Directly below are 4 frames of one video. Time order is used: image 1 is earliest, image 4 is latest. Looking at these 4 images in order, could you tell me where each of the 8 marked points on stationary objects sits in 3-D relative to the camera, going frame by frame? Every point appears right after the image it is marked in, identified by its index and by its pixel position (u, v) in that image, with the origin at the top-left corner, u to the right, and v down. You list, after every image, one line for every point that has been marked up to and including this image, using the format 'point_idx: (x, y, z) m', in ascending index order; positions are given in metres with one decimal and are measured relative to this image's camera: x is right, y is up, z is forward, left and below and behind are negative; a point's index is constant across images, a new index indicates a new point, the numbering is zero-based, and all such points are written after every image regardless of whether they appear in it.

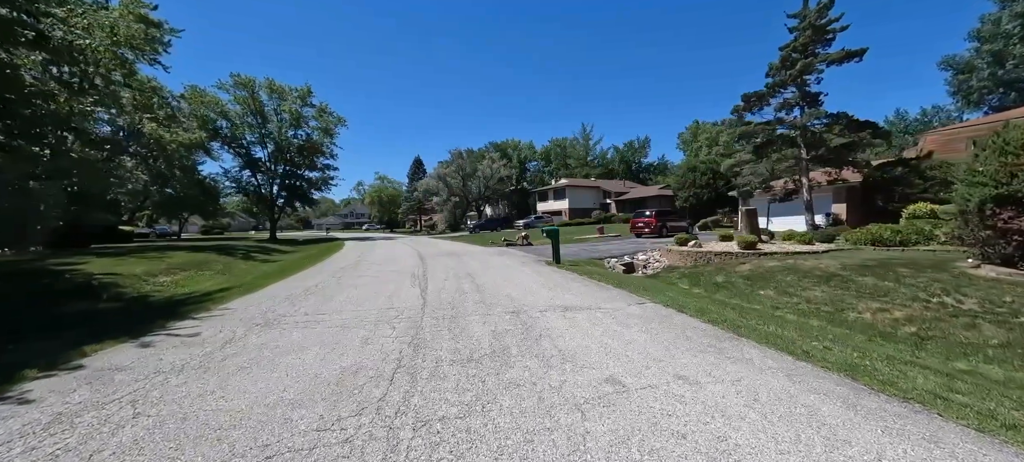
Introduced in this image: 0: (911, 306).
0: (+7.7, -1.5, +8.0) m
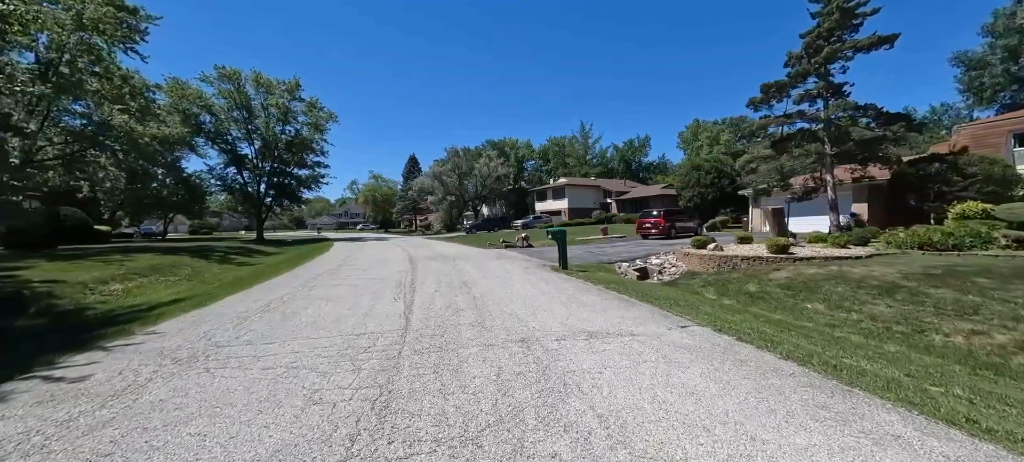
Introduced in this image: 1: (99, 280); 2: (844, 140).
0: (+7.8, -1.5, +6.4) m
1: (-12.4, -1.5, +12.5) m
2: (+14.4, +3.9, +18.0) m
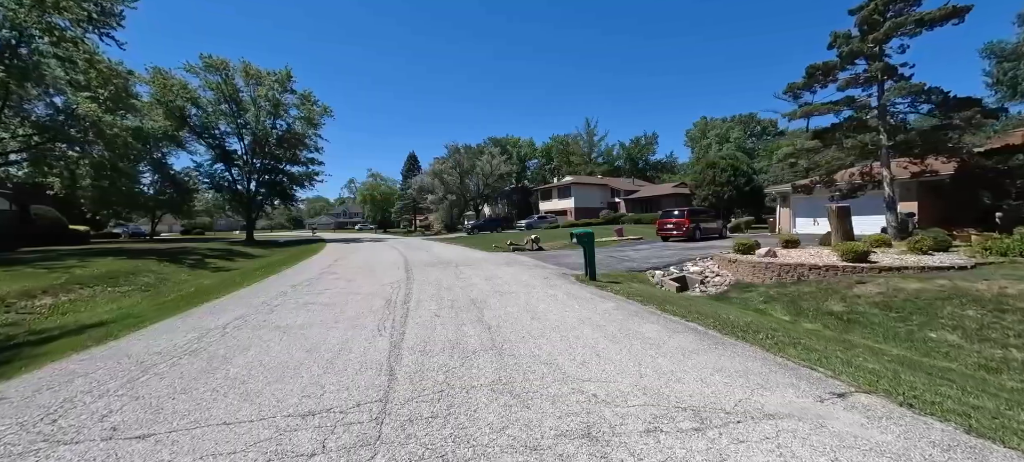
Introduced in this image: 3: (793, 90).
0: (+8.2, -1.6, +4.2) m
1: (-12.0, -1.5, +10.3) m
2: (+14.8, +3.9, +15.7) m
3: (+12.3, +6.2, +18.3) m
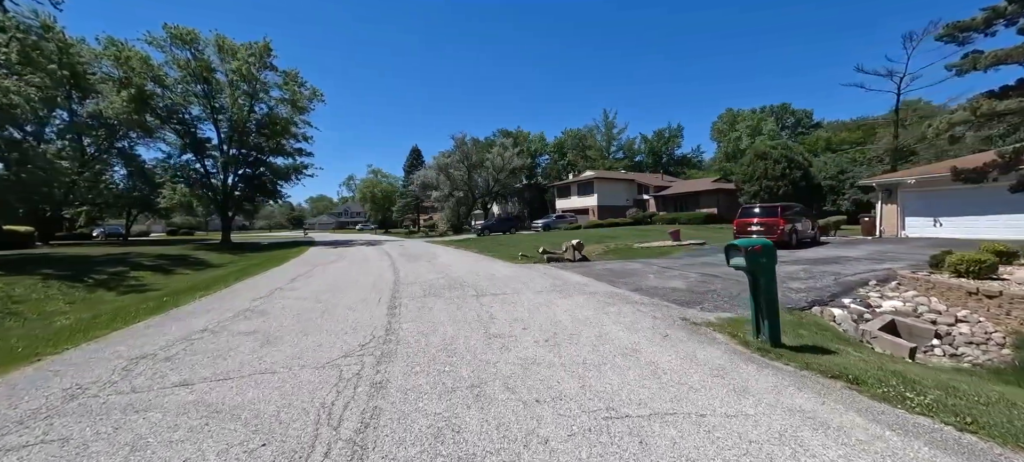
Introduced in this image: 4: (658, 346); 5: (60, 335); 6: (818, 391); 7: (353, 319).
0: (+9.2, -1.7, -1.4) m
1: (-10.9, -1.6, +4.9) m
2: (+16.0, +3.7, +10.1) m
3: (+13.5, +6.1, +12.6) m
4: (+1.7, -1.3, +4.9) m
5: (-7.5, -1.8, +6.7) m
6: (+2.7, -1.4, +3.8) m
7: (-2.4, -1.3, +6.3) m
